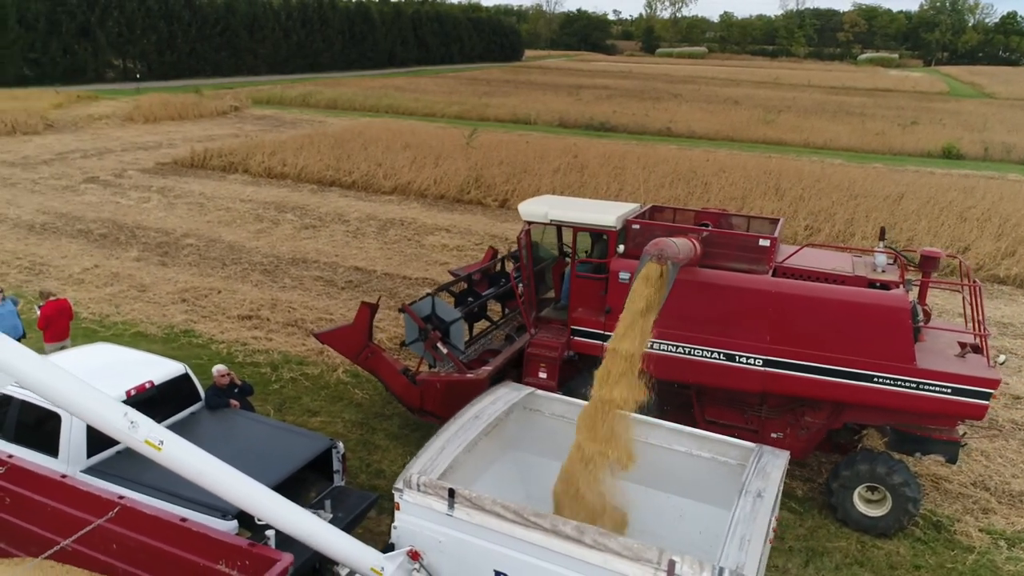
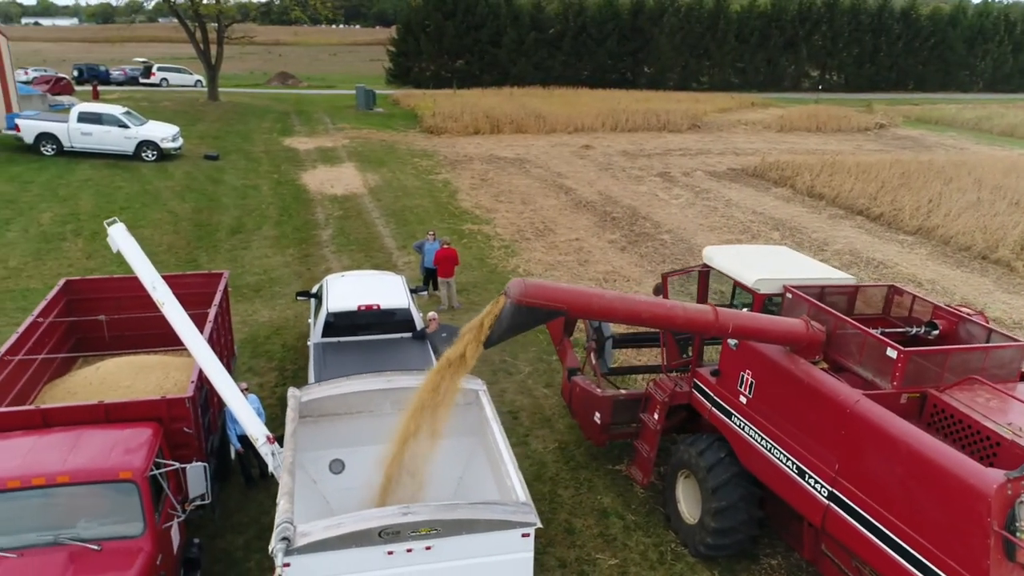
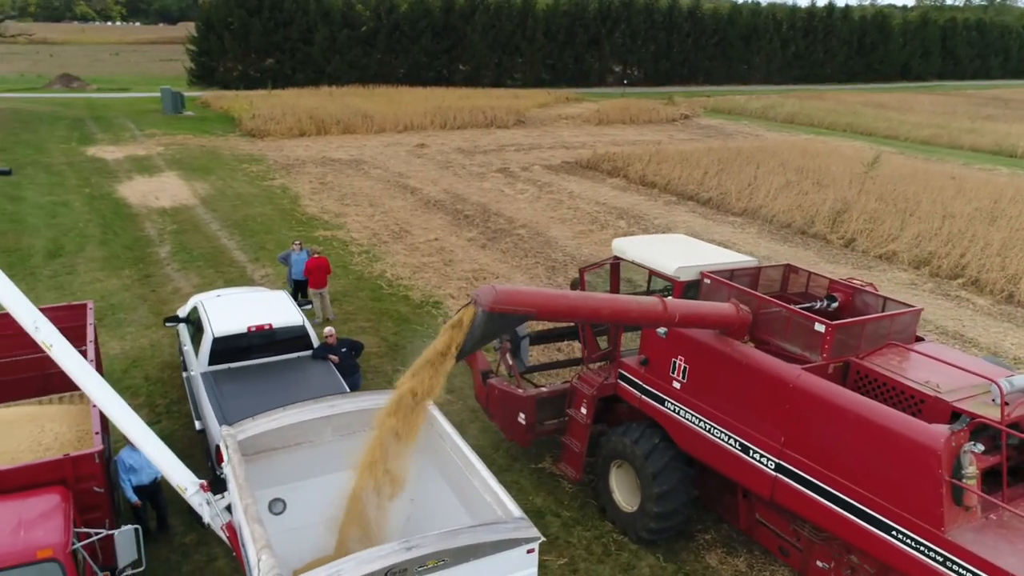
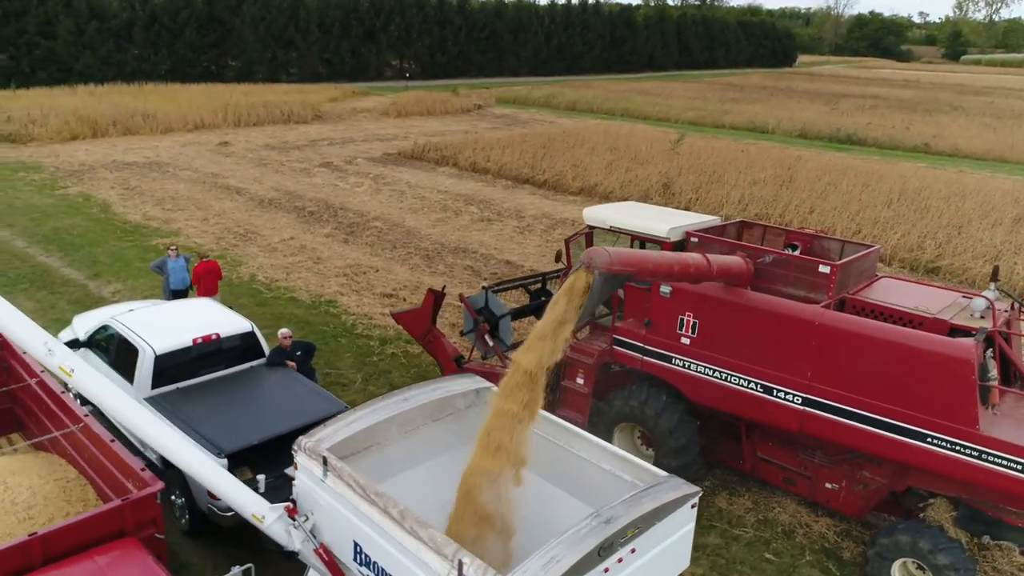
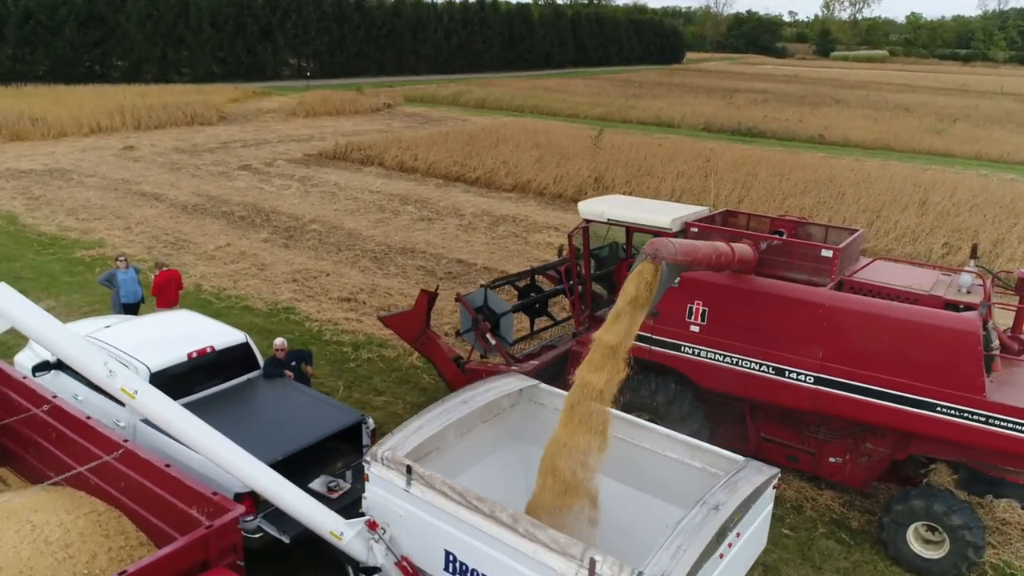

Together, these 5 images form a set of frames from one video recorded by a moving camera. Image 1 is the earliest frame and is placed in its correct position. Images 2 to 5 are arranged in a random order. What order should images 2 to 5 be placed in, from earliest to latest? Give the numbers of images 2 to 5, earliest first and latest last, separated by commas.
5, 4, 3, 2
